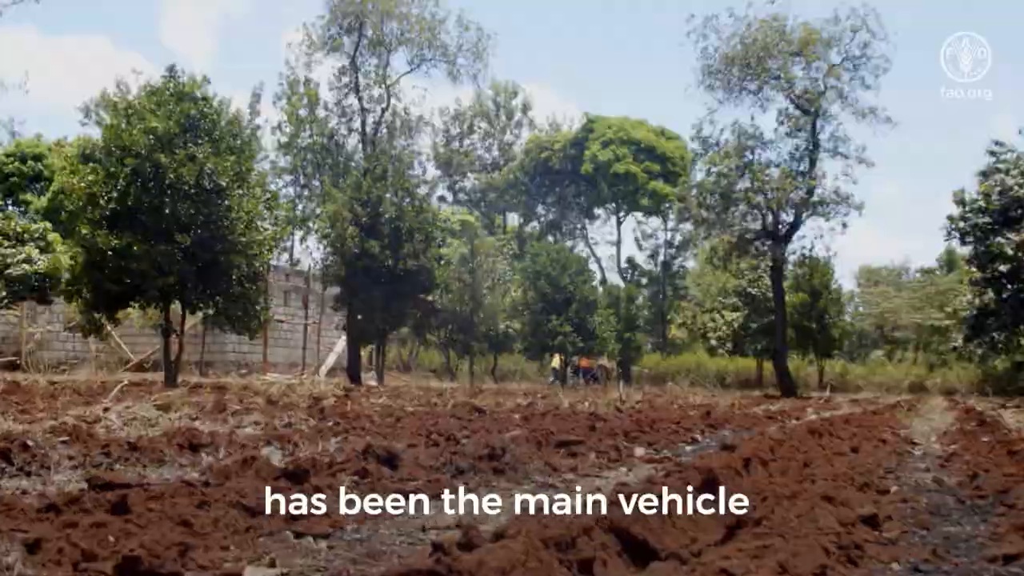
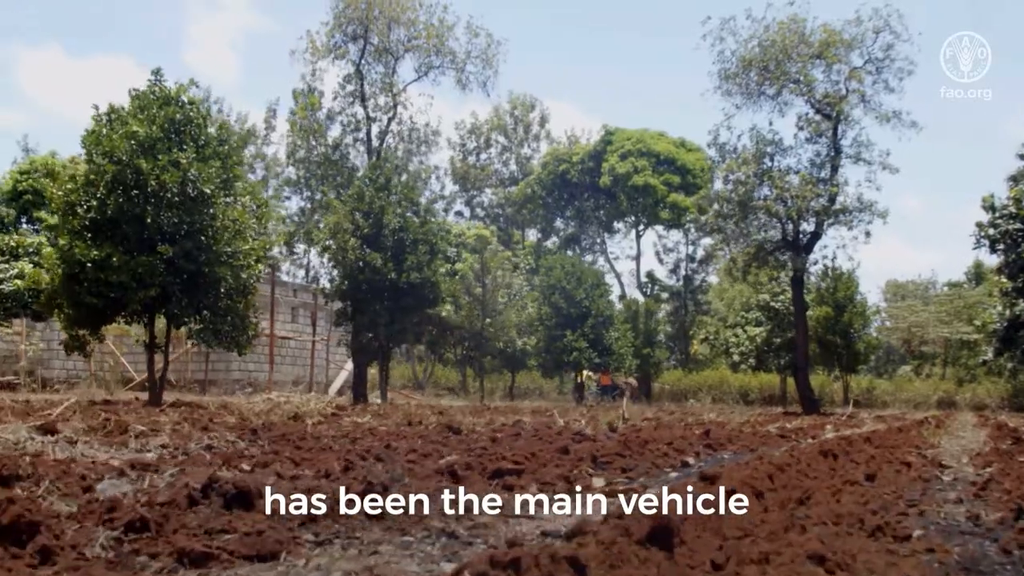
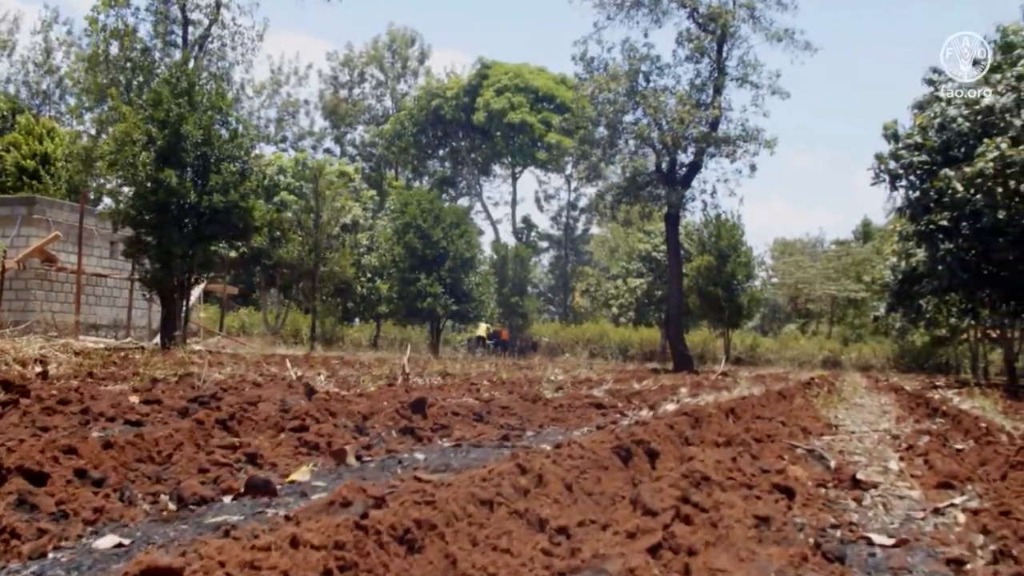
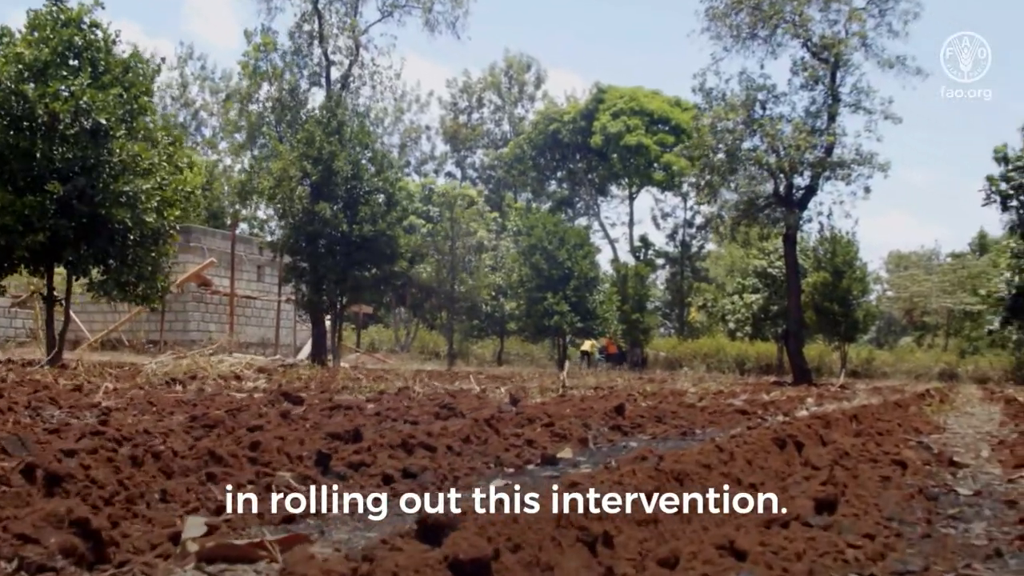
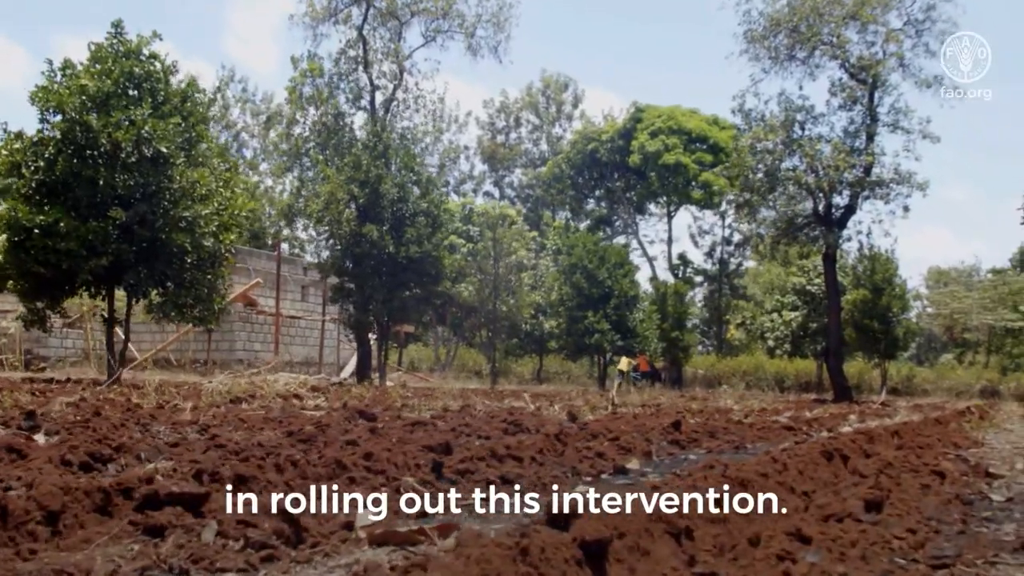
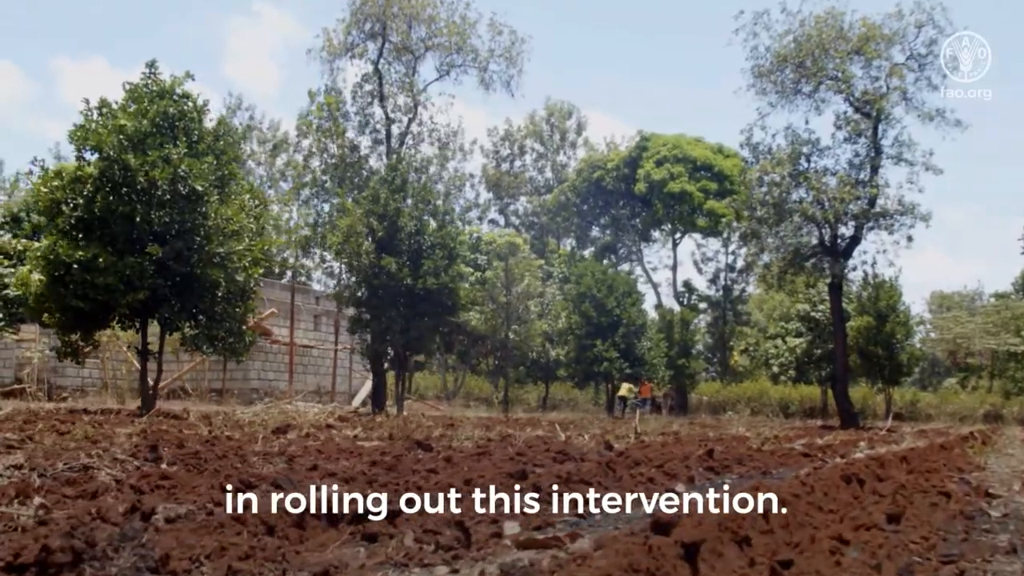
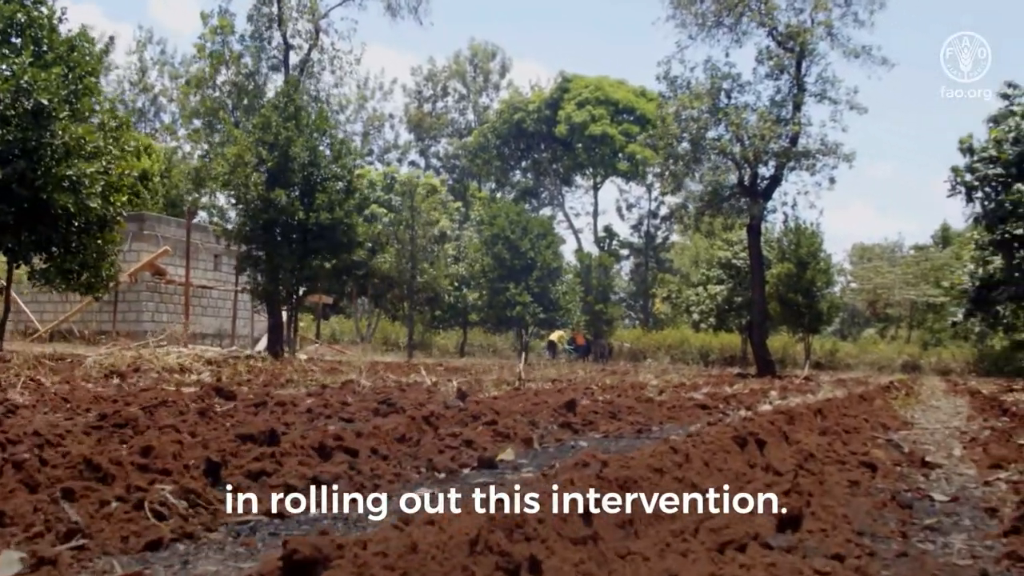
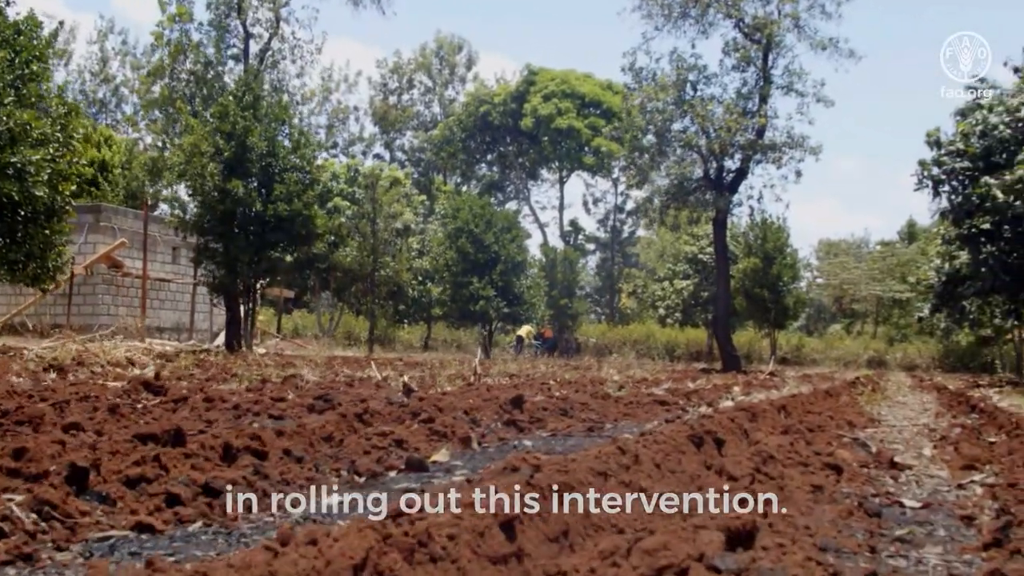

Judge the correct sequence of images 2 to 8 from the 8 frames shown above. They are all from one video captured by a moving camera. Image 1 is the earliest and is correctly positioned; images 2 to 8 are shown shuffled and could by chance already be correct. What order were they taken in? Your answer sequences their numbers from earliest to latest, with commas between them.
2, 6, 5, 4, 7, 8, 3
